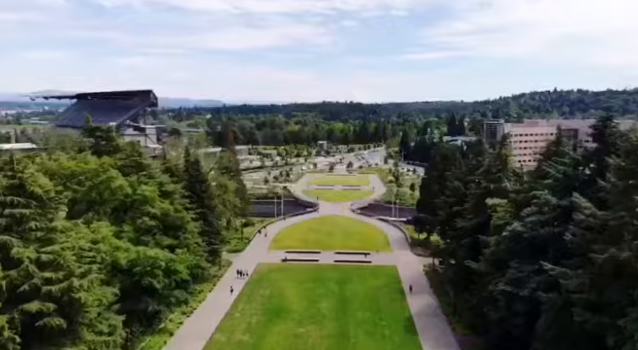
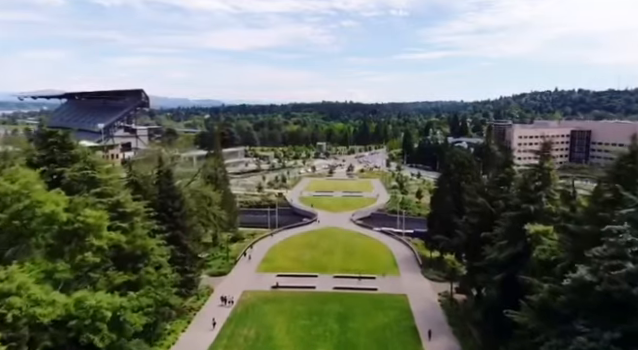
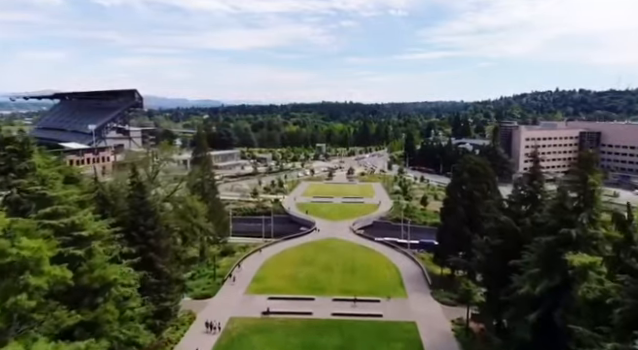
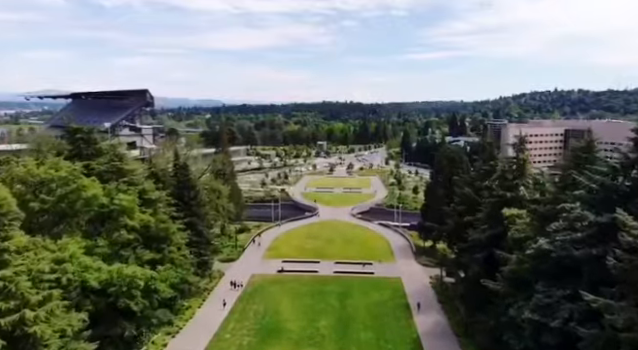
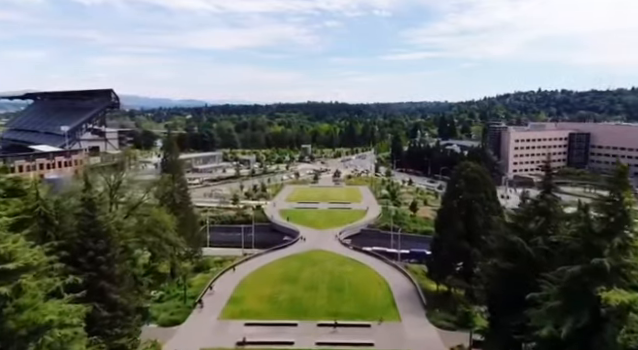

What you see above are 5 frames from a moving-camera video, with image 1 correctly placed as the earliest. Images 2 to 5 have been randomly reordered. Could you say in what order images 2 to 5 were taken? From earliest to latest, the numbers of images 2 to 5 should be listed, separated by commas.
4, 2, 3, 5
